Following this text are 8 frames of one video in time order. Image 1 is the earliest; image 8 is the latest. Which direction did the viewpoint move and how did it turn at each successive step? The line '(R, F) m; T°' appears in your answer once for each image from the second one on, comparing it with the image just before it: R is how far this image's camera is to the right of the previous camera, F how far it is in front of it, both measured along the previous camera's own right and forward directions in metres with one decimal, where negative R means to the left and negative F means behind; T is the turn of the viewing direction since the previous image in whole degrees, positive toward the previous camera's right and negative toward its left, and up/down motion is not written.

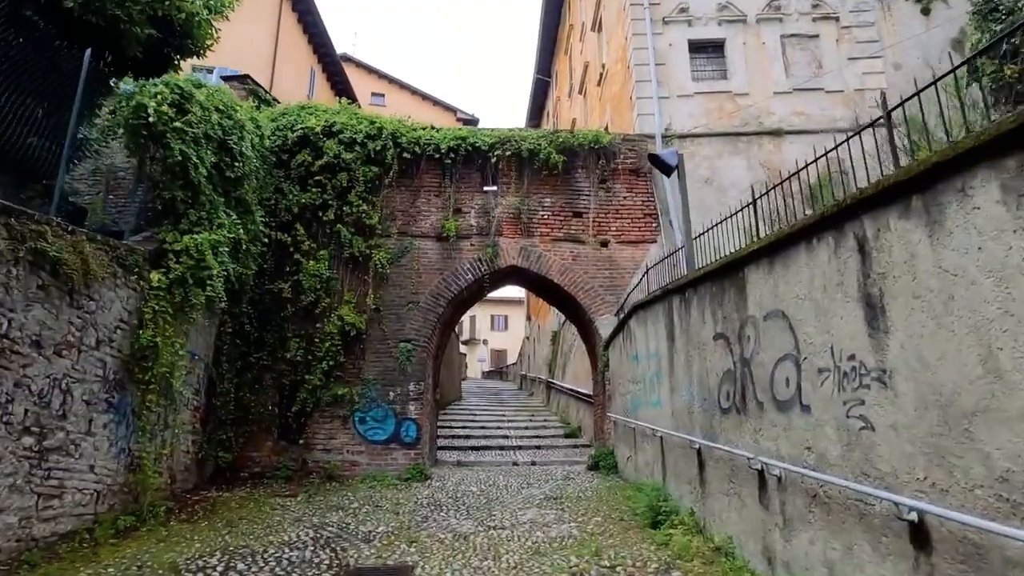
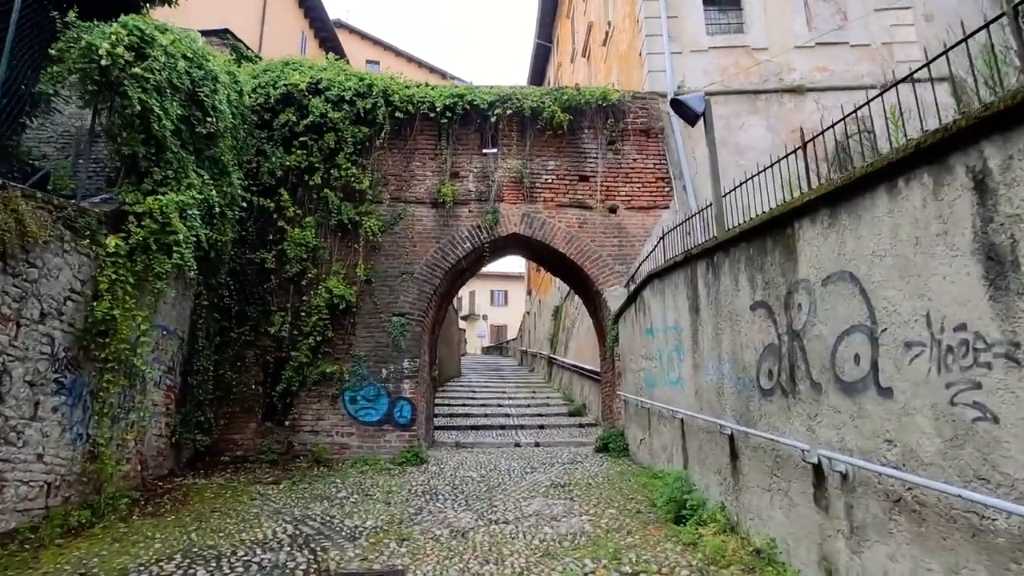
(0.0, +0.7) m; 0°
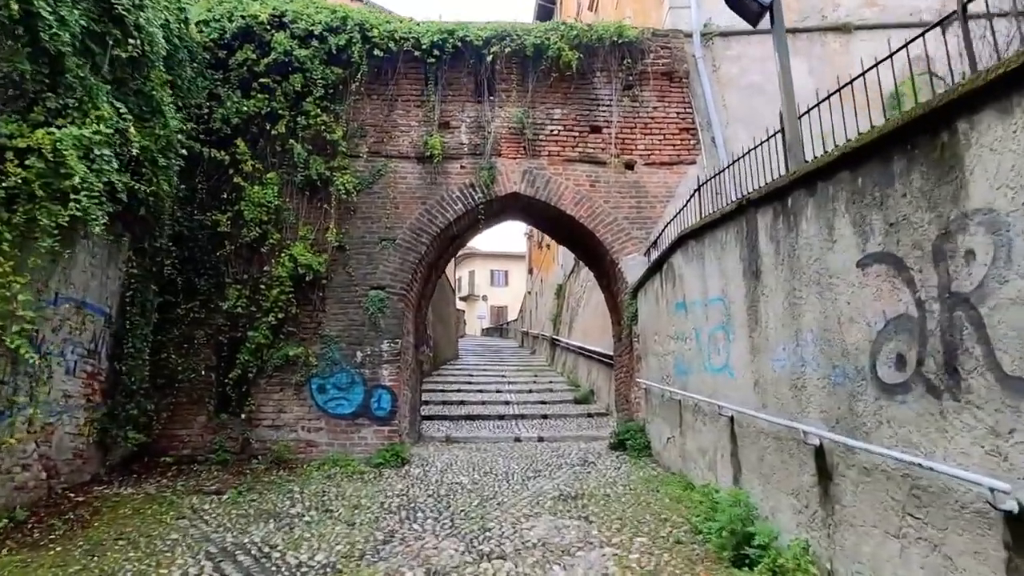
(0.0, +1.4) m; 0°
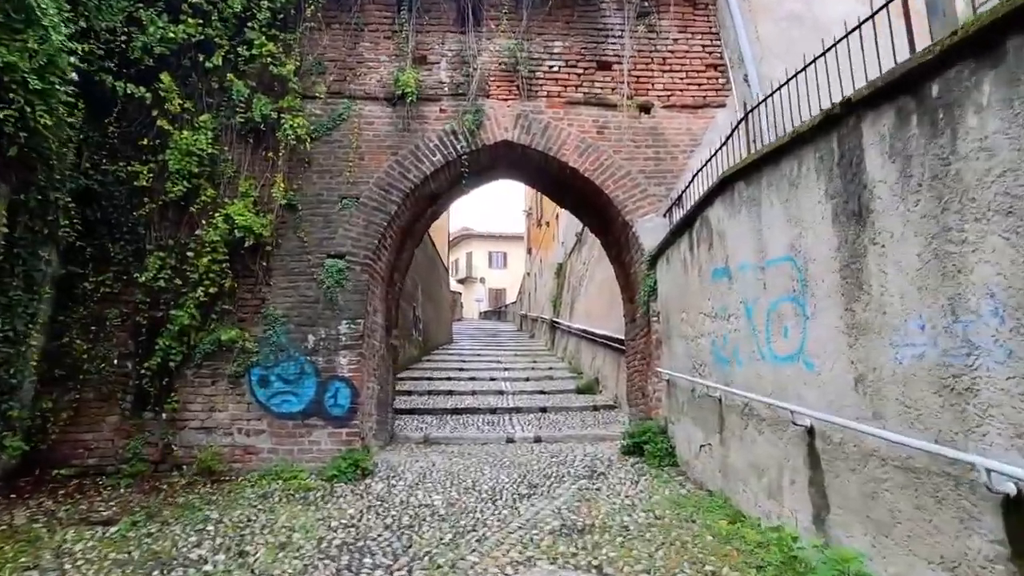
(+0.1, +1.4) m; 0°
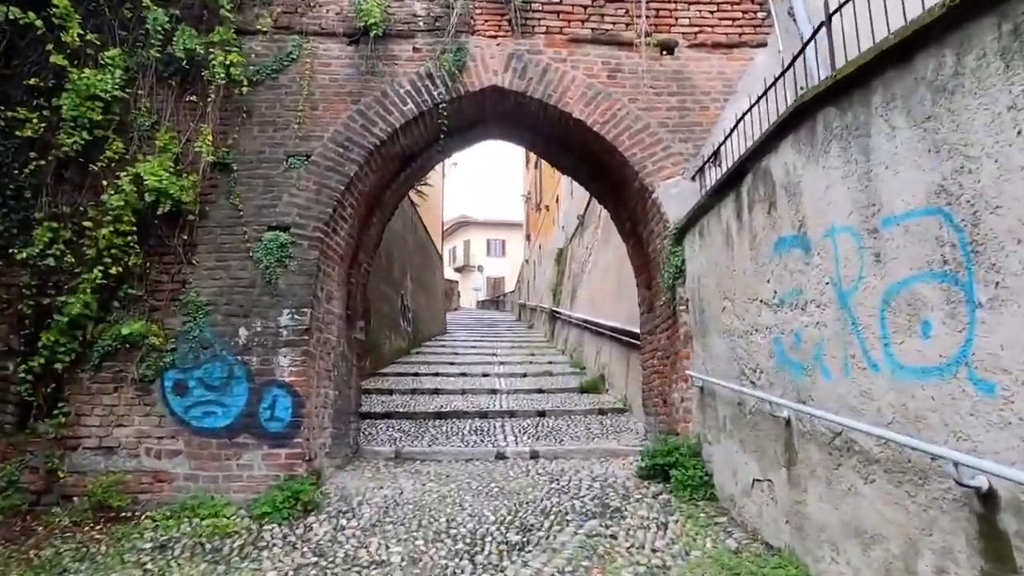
(+0.1, +1.3) m; 0°
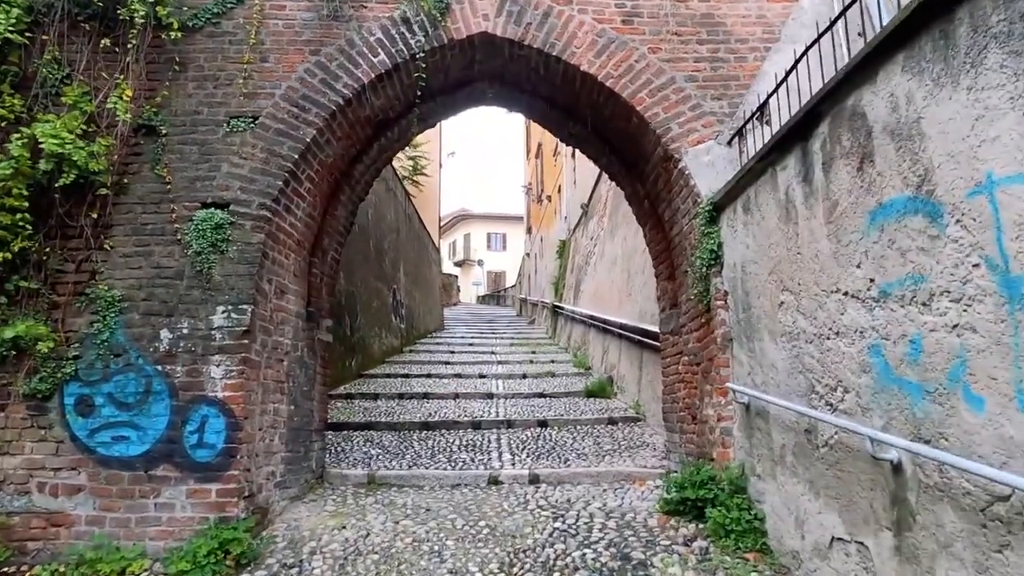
(0.0, +0.9) m; 0°
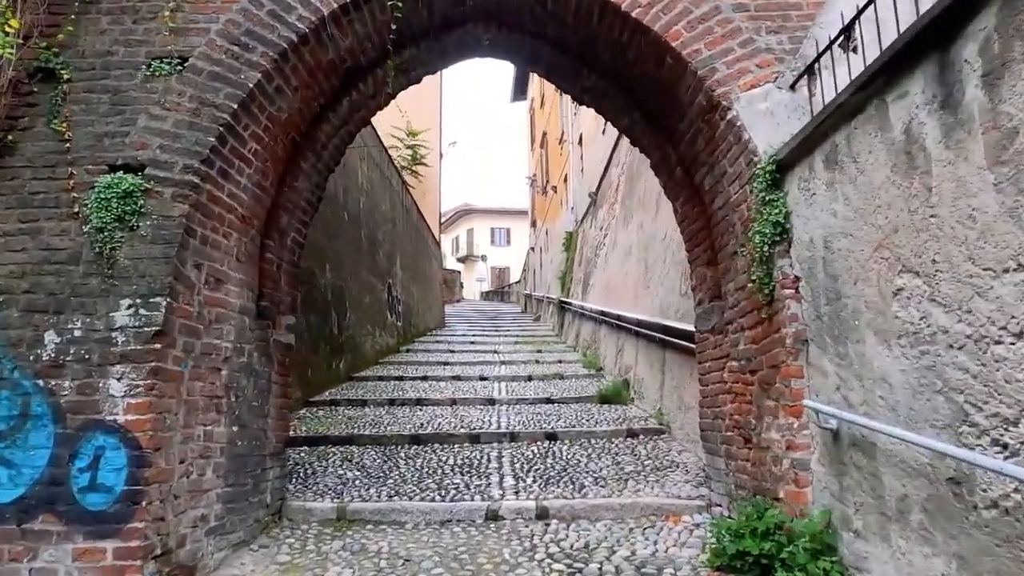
(0.0, +0.9) m; 0°
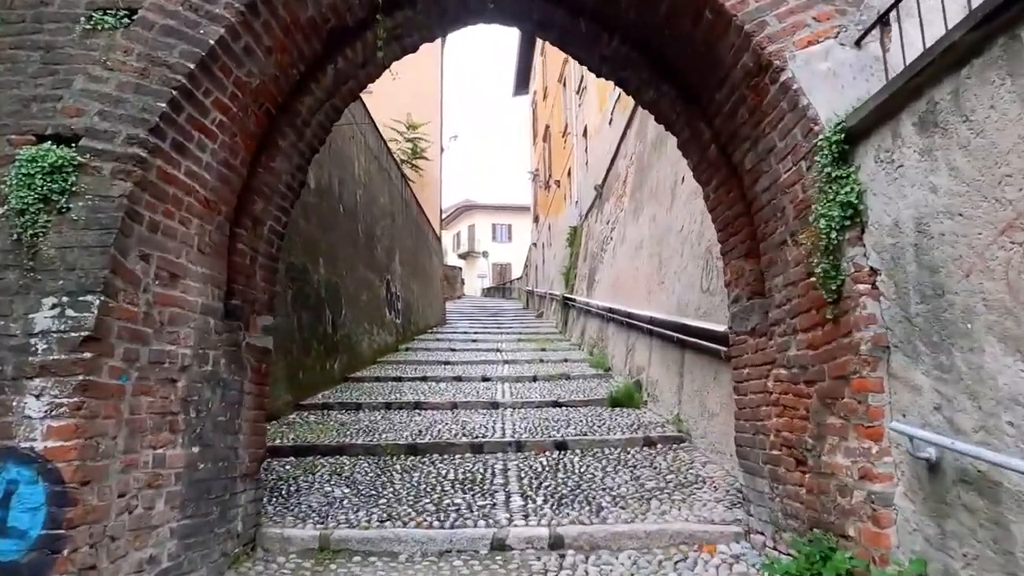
(0.0, +0.5) m; 0°
